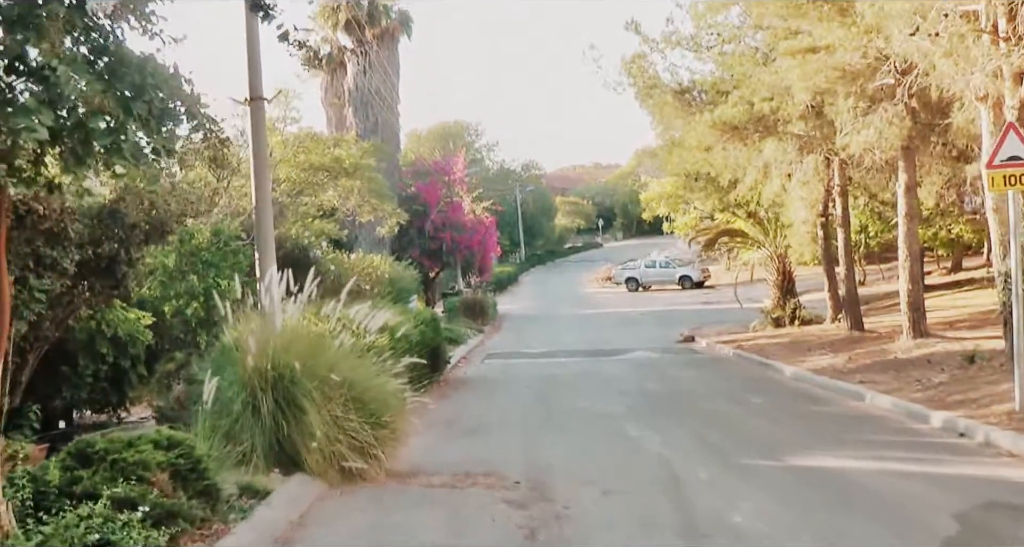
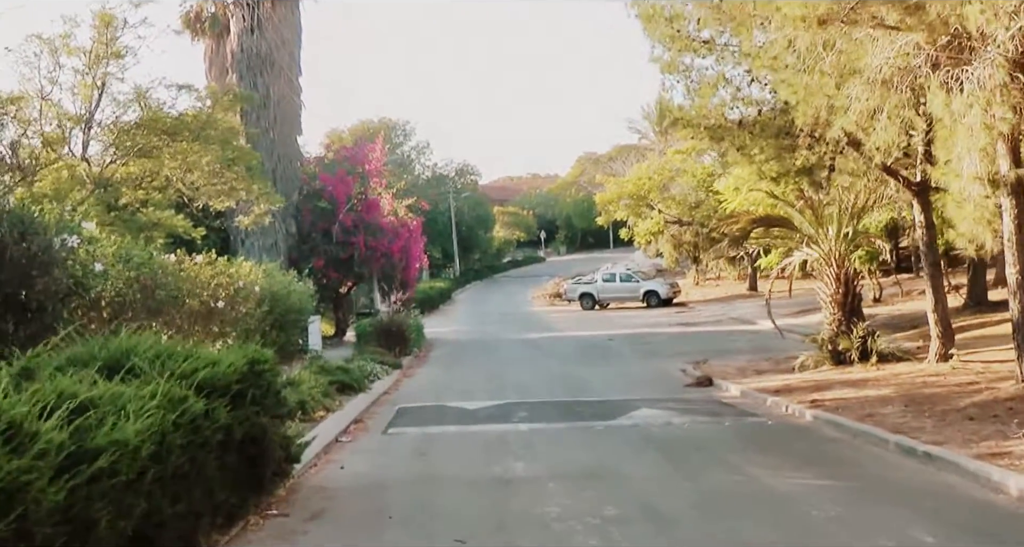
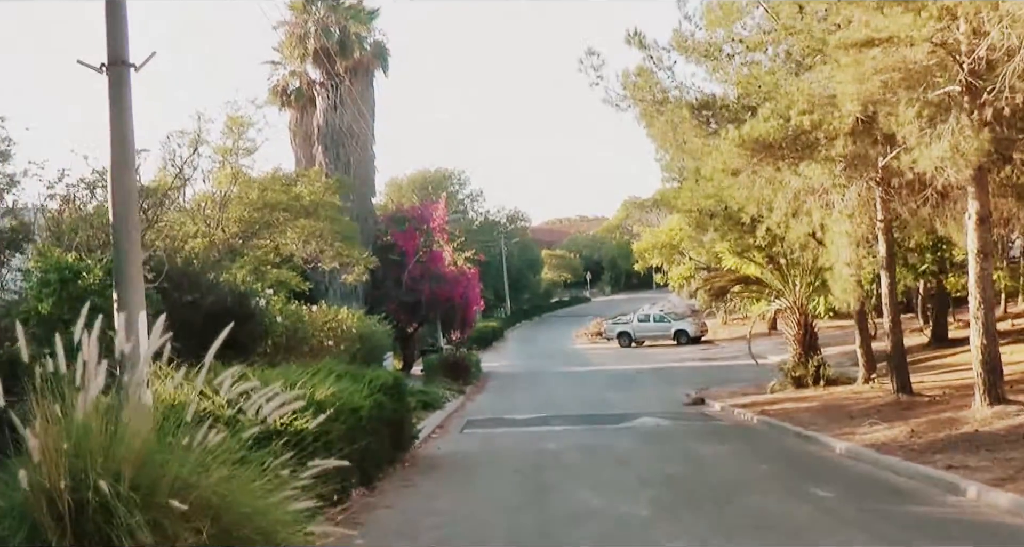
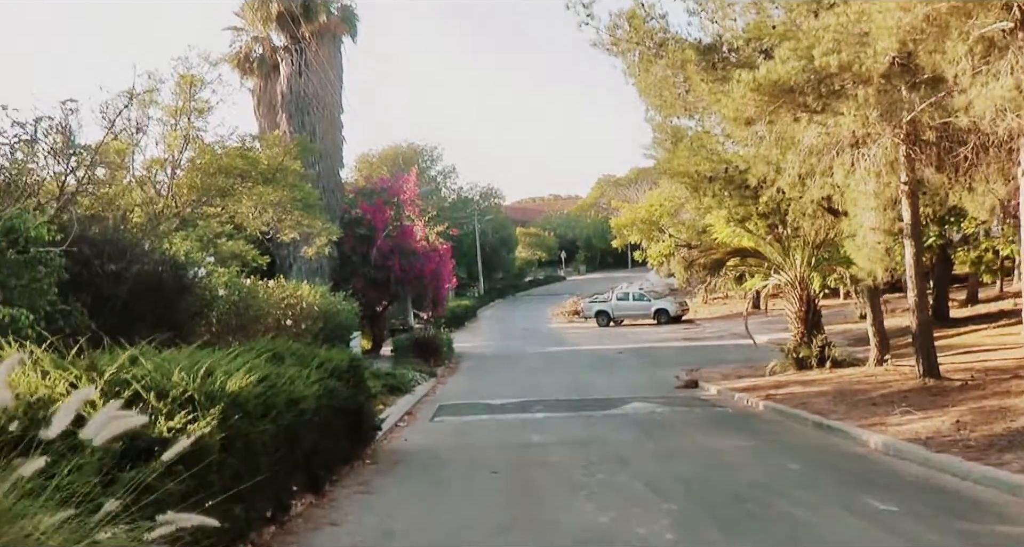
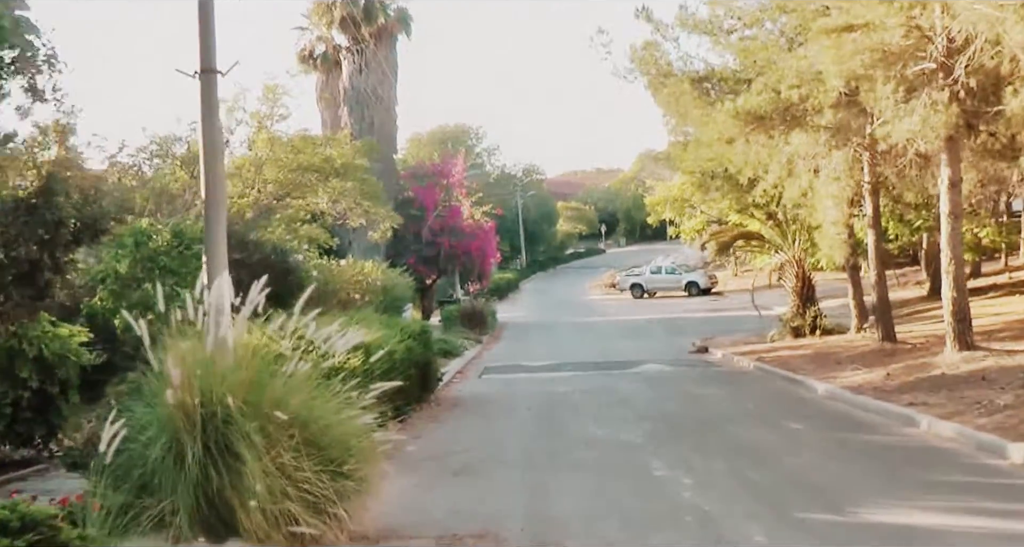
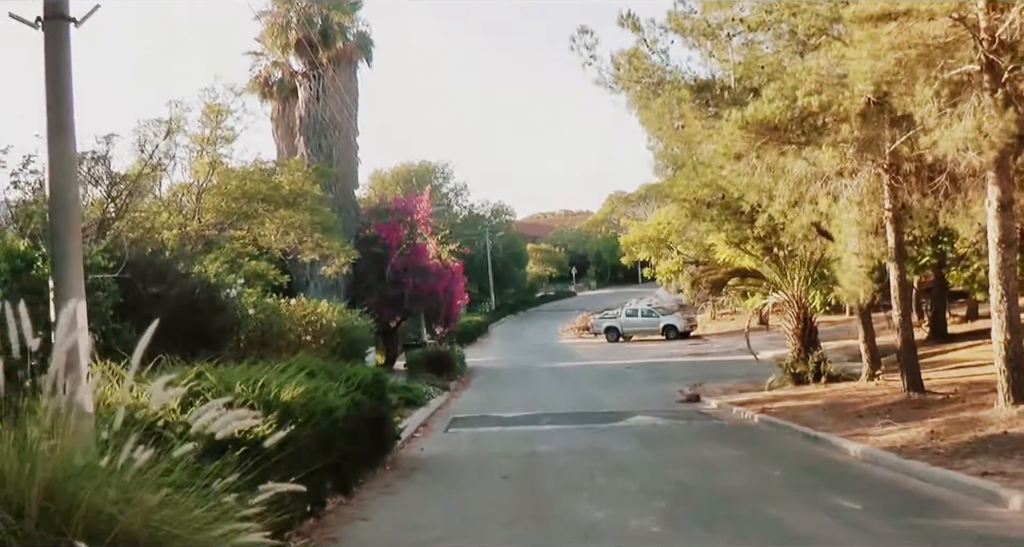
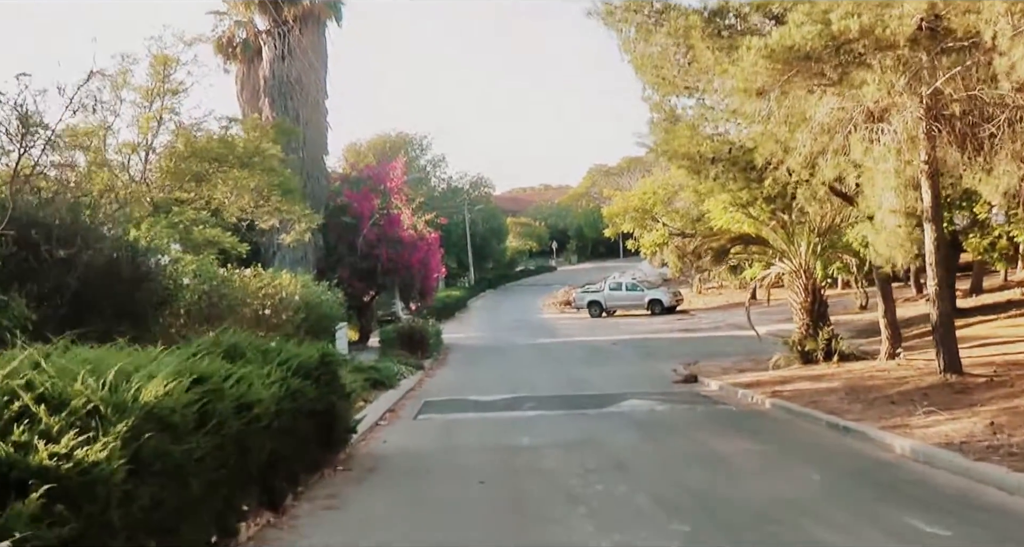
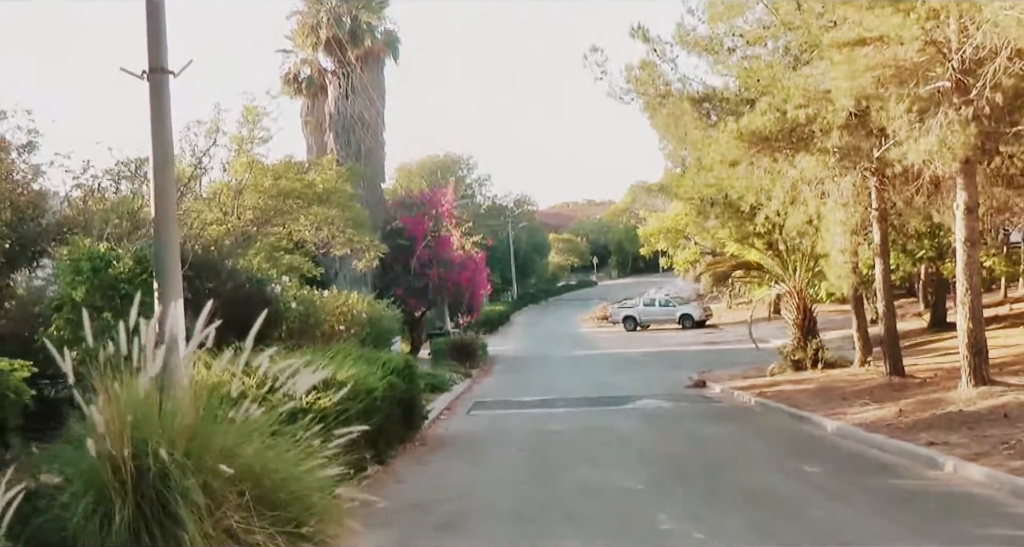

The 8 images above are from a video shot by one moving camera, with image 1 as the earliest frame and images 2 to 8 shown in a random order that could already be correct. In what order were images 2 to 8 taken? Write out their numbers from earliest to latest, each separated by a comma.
5, 8, 3, 6, 4, 7, 2
